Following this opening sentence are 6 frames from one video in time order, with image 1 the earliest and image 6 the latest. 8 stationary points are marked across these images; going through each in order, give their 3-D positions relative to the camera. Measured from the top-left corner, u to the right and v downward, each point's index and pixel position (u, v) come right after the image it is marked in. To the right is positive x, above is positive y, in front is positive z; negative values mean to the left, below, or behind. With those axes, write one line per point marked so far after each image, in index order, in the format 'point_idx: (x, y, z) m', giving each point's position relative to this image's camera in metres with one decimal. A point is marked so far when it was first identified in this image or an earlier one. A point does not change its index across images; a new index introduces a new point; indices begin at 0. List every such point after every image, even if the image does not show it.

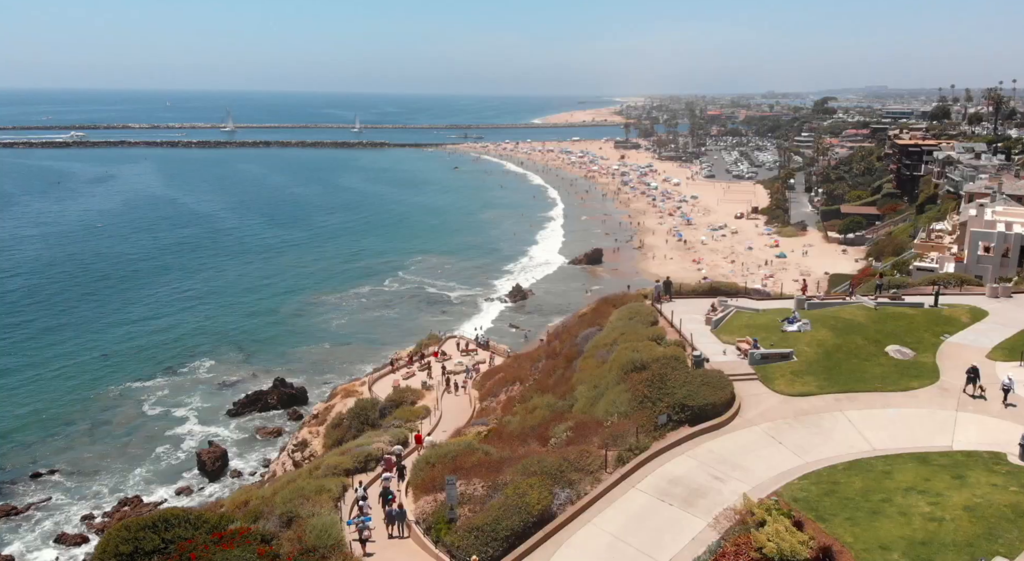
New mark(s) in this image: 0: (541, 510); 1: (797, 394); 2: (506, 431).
0: (+0.5, -3.9, +12.8) m
1: (+6.2, -2.5, +16.6) m
2: (-0.1, -3.5, +17.8) m
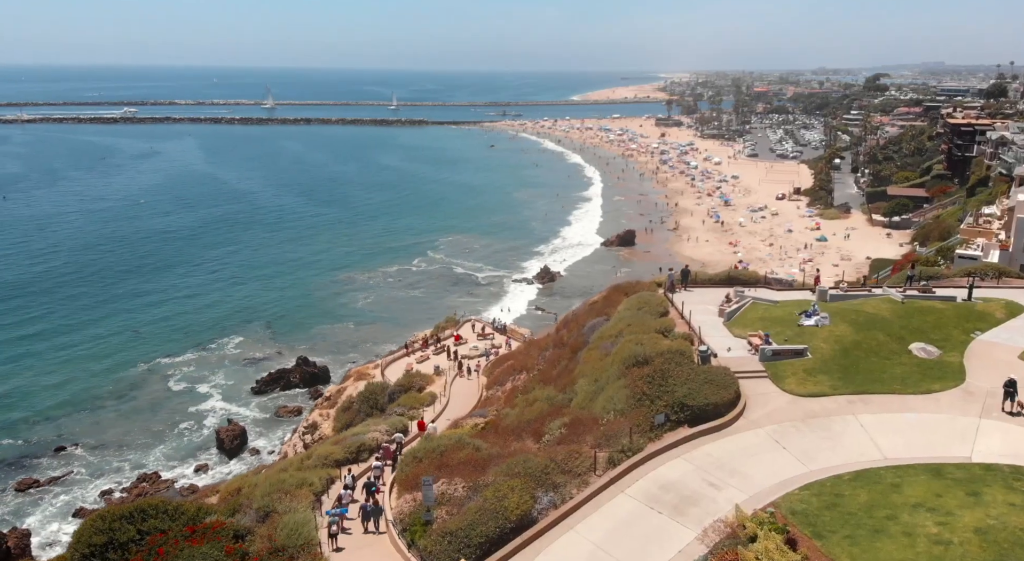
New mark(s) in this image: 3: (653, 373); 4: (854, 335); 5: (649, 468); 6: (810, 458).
0: (+0.1, -3.8, +12.1) m
1: (+6.1, -2.3, +15.6) m
2: (-0.2, -3.2, +17.2) m
3: (+2.9, -1.9, +15.8) m
4: (+8.0, -1.3, +17.8) m
5: (+2.4, -3.3, +13.5) m
6: (+5.3, -3.2, +13.5) m
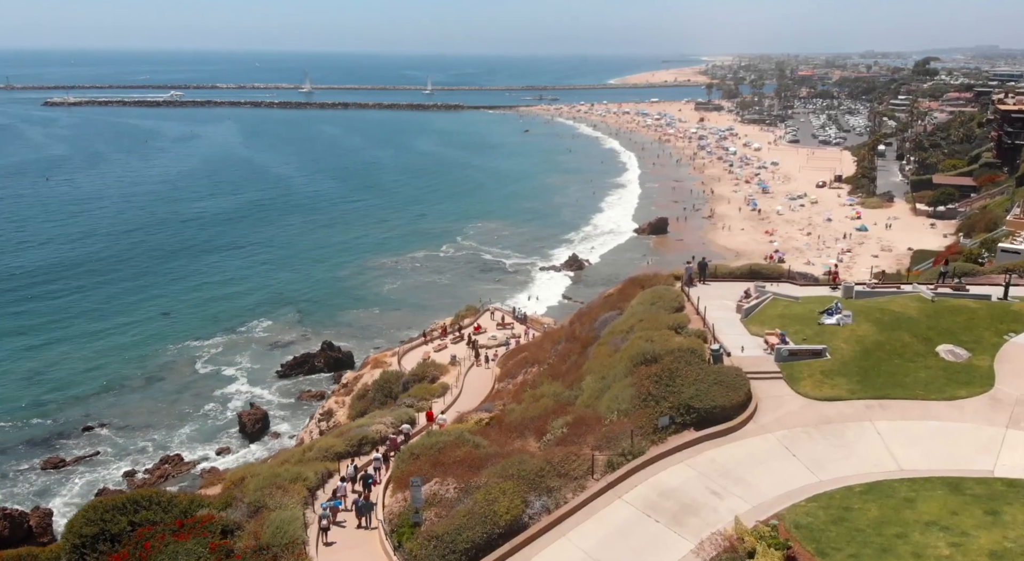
0: (0.0, -3.7, +11.7) m
1: (+6.1, -2.3, +14.9) m
2: (-0.1, -3.1, +16.8) m
3: (+3.0, -1.8, +15.2) m
4: (+8.1, -1.2, +16.9) m
5: (+2.3, -3.3, +13.0) m
6: (+5.2, -3.2, +12.8) m
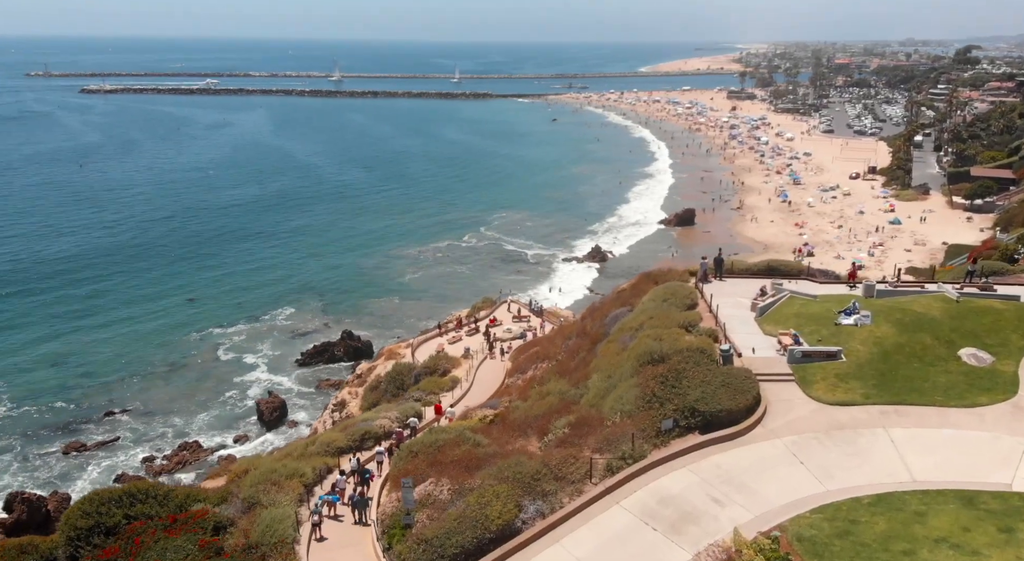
0: (-0.2, -3.7, +11.4) m
1: (+6.1, -2.3, +14.3) m
2: (0.0, -3.0, +16.5) m
3: (+3.0, -1.8, +14.8) m
4: (+8.2, -1.2, +16.3) m
5: (+2.3, -3.3, +12.6) m
6: (+5.2, -3.2, +12.3) m
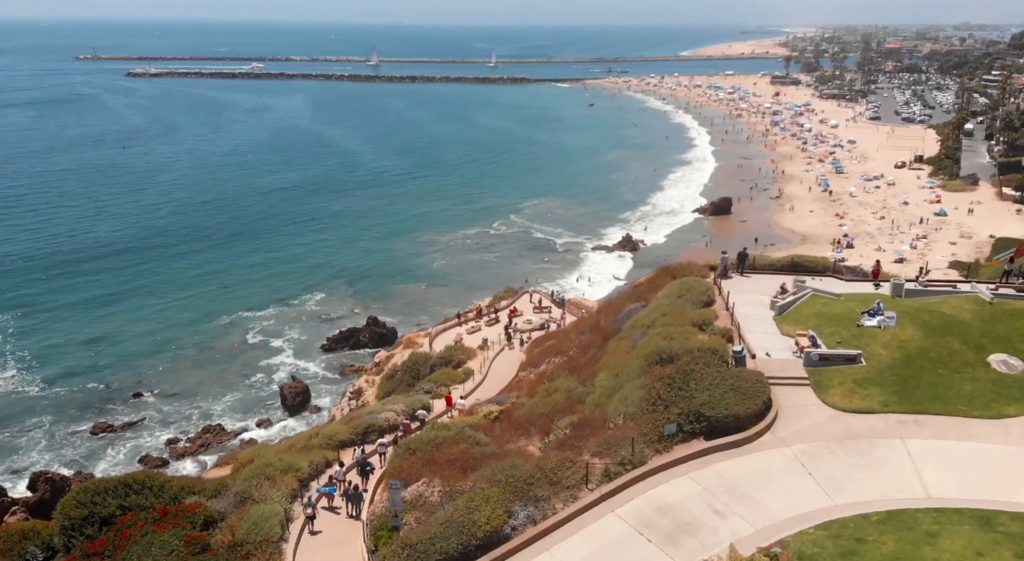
0: (-0.3, -3.6, +11.0) m
1: (+6.1, -2.3, +13.6) m
2: (+0.1, -2.9, +16.1) m
3: (+3.0, -1.7, +14.2) m
4: (+8.3, -1.2, +15.4) m
5: (+2.2, -3.3, +12.1) m
6: (+5.0, -3.2, +11.7) m
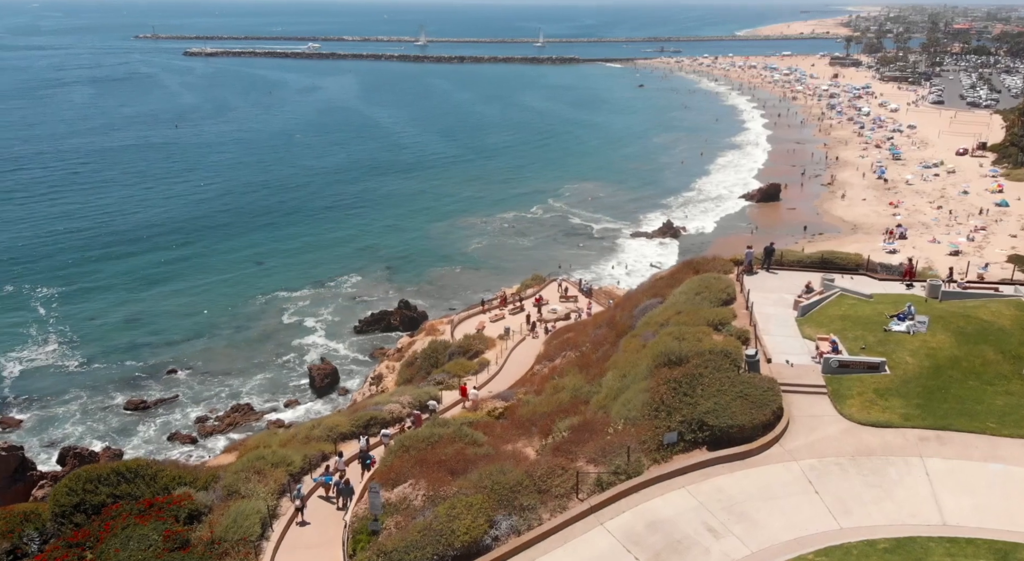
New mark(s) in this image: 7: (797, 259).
0: (-0.6, -3.6, +10.6) m
1: (+6.0, -2.4, +12.7) m
2: (+0.1, -2.7, +15.6) m
3: (+3.0, -1.7, +13.5) m
4: (+8.4, -1.3, +14.4) m
5: (+2.0, -3.3, +11.4) m
6: (+4.8, -3.3, +10.9) m
7: (+7.5, +0.6, +19.8) m
